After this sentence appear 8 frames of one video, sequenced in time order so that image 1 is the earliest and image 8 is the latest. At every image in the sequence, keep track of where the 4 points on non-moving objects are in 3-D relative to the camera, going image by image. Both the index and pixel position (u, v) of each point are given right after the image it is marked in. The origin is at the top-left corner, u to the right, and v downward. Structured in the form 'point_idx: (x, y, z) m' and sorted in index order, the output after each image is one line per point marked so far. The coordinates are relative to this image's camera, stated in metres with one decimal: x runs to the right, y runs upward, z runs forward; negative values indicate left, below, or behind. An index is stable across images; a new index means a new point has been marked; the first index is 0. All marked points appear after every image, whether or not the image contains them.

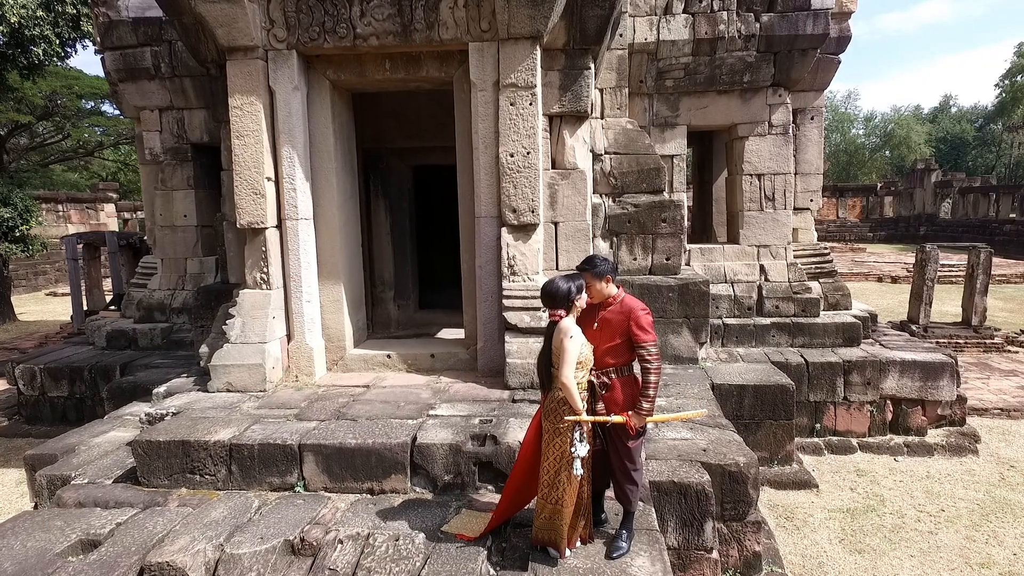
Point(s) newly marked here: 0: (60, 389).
0: (-4.2, -0.9, +5.9) m
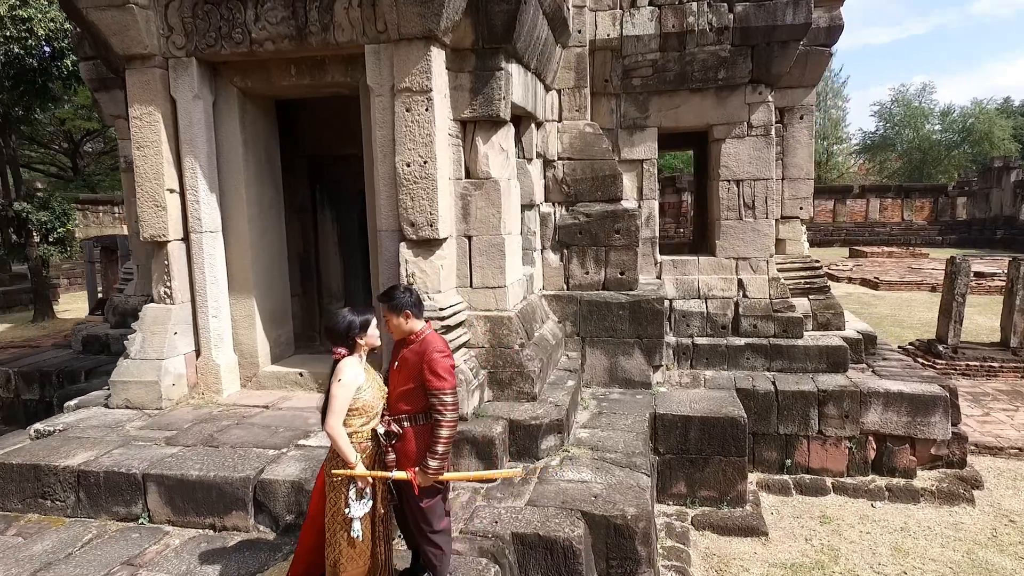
0: (-4.6, -1.0, +6.0) m
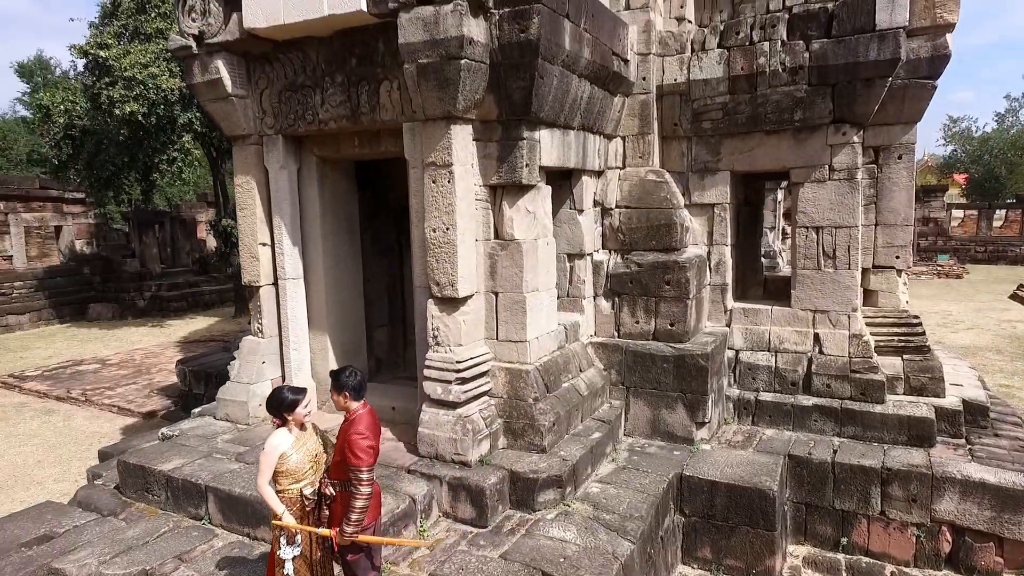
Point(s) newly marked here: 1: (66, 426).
0: (-3.7, -1.2, +7.4) m
1: (-5.7, -1.8, +7.9) m
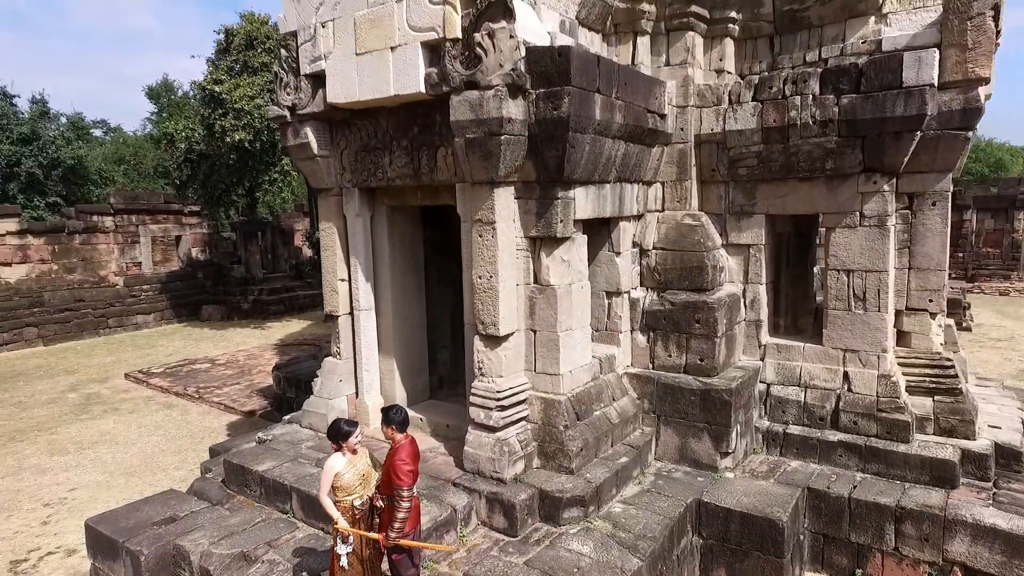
0: (-3.0, -1.4, +8.5) m
1: (-4.9, -2.0, +9.3) m
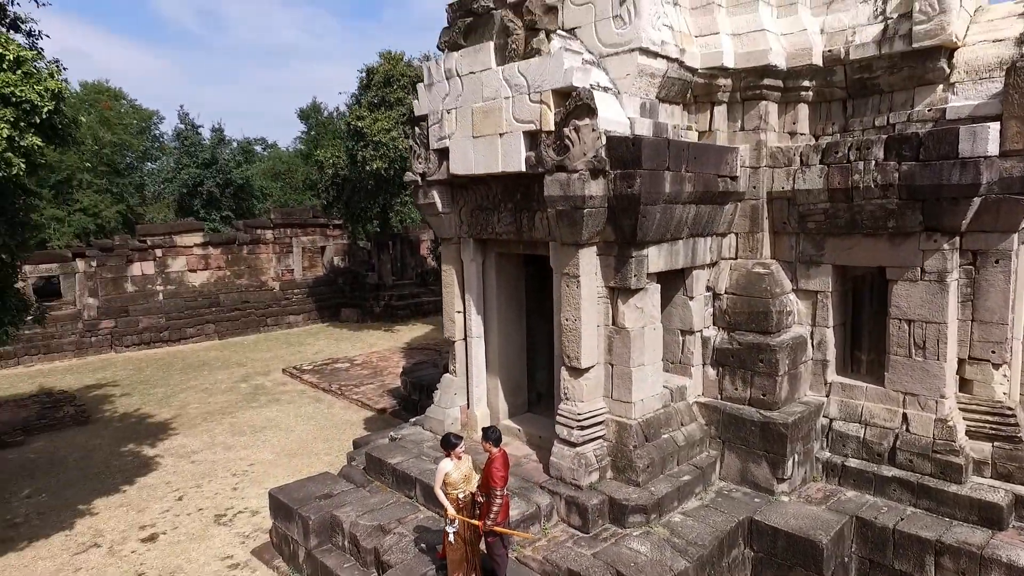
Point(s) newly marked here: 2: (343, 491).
0: (-1.5, -1.7, +10.0) m
1: (-3.3, -2.2, +11.1) m
2: (-1.7, -2.1, +6.3) m
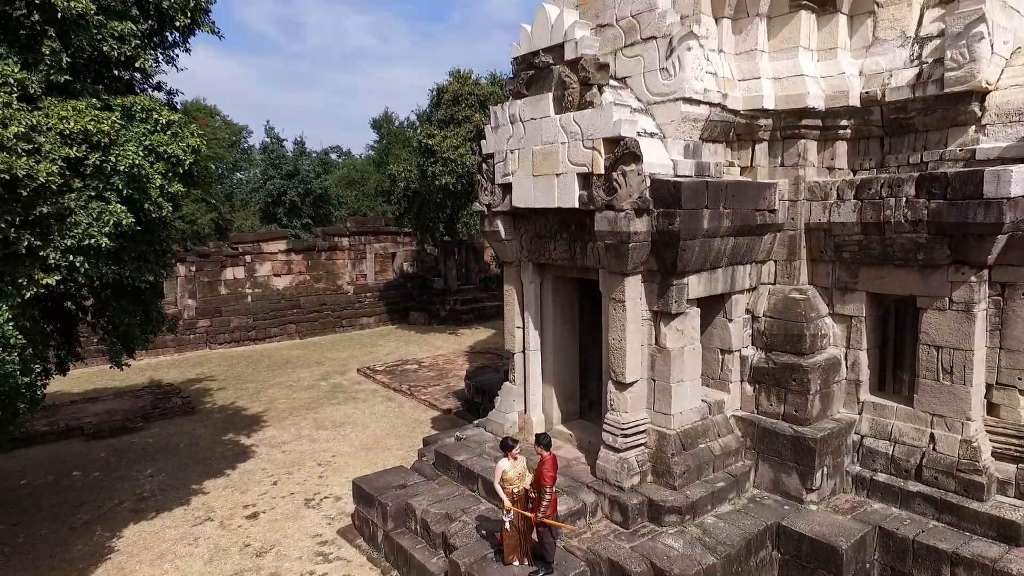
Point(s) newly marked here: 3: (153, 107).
0: (-0.6, -1.9, +10.9) m
1: (-2.2, -2.4, +12.2) m
2: (-1.1, -2.3, +7.3) m
3: (-3.6, +1.8, +6.2) m
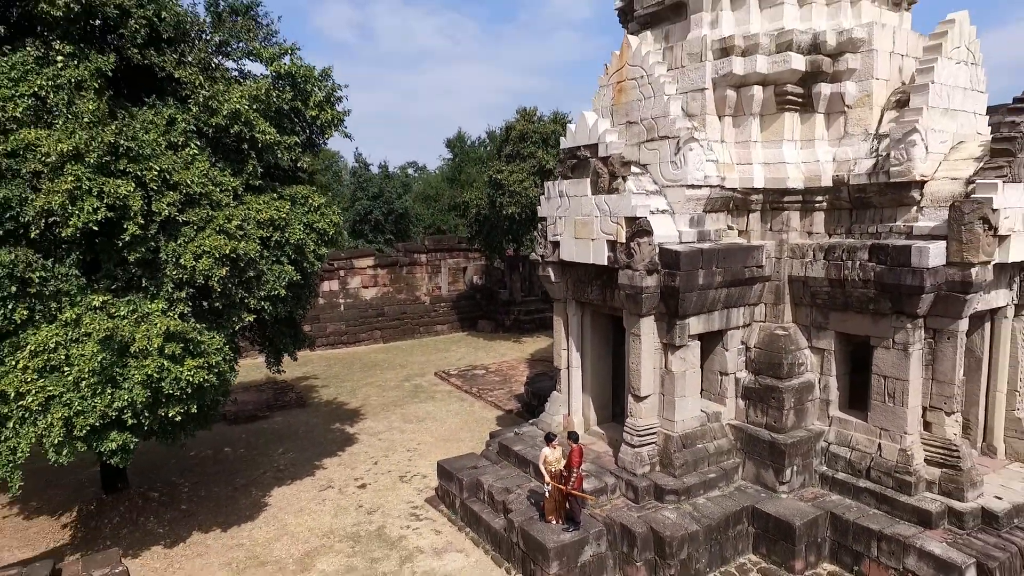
0: (+0.5, -2.4, +13.2) m
1: (-0.9, -2.9, +14.7) m
2: (-0.5, -2.8, +9.7) m
3: (-2.9, +1.3, +8.9) m
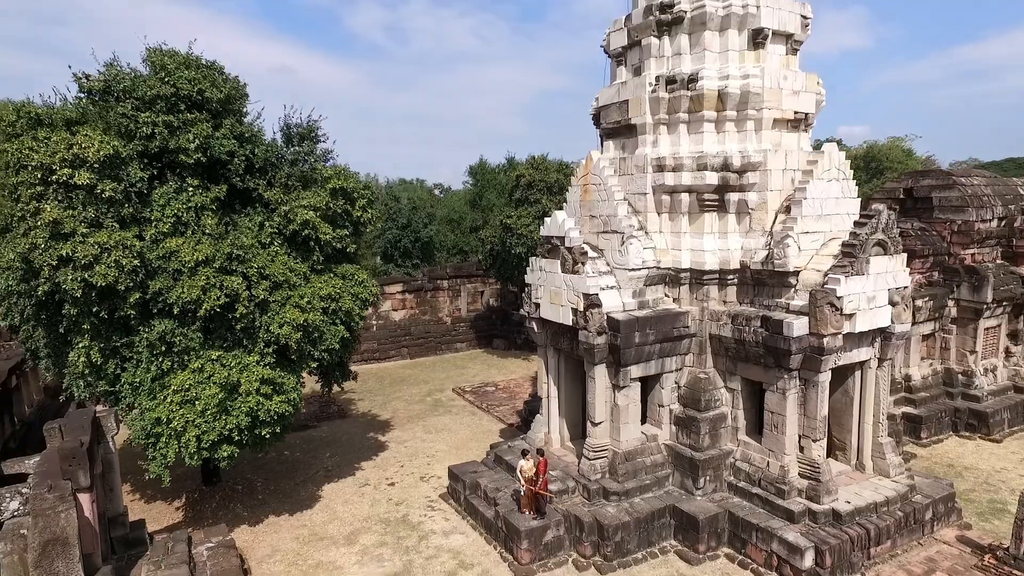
0: (+0.5, -3.4, +16.3) m
1: (-0.9, -3.9, +17.8) m
2: (-0.6, -3.8, +12.8) m
3: (-3.1, +0.3, +12.1) m
